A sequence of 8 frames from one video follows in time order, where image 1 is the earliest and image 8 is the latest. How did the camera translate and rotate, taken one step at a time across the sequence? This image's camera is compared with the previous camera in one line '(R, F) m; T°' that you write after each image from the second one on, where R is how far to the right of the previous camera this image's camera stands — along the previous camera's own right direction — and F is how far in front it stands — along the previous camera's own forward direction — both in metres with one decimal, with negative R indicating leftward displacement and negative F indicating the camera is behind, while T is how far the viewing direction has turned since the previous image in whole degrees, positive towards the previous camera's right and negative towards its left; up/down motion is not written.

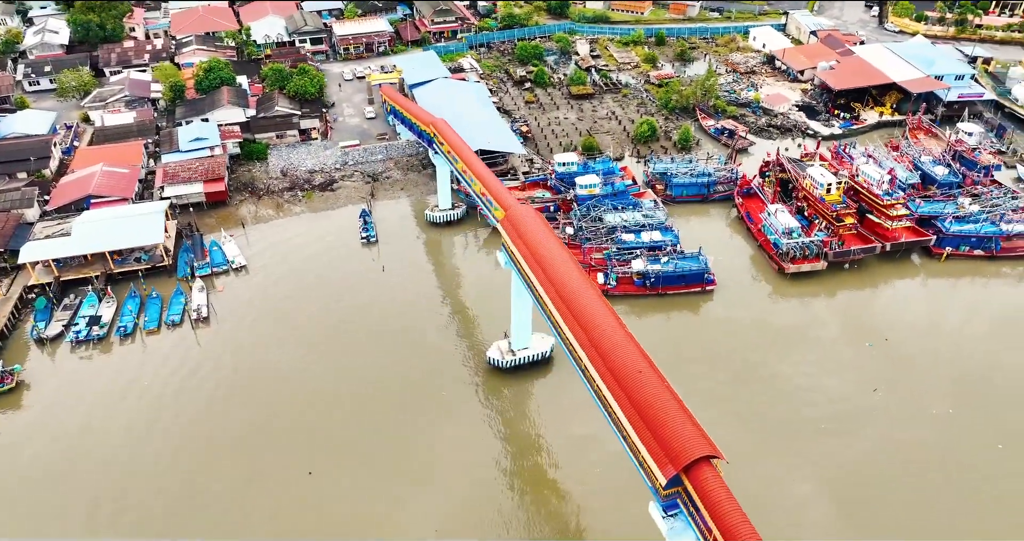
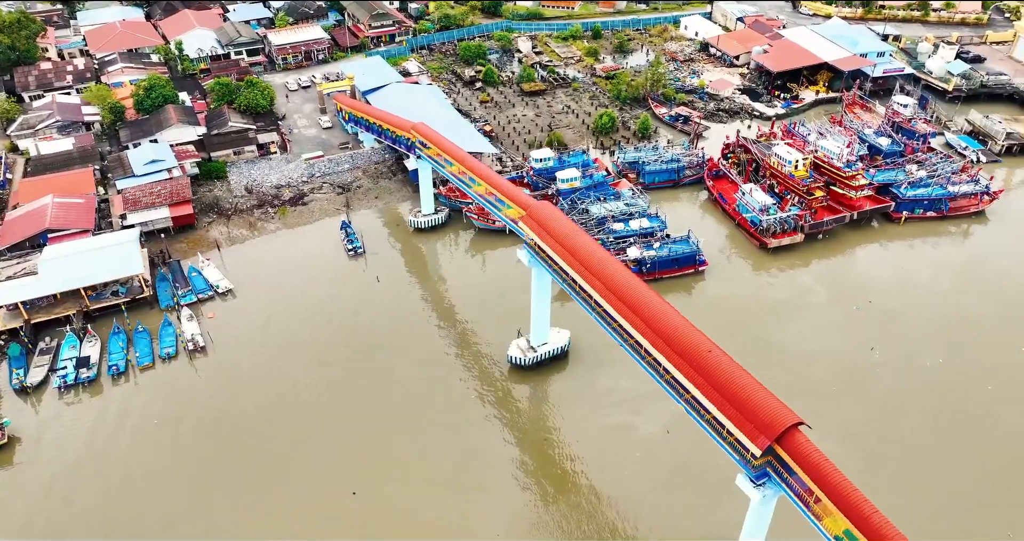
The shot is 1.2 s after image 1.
(-4.9, +0.2) m; +7°
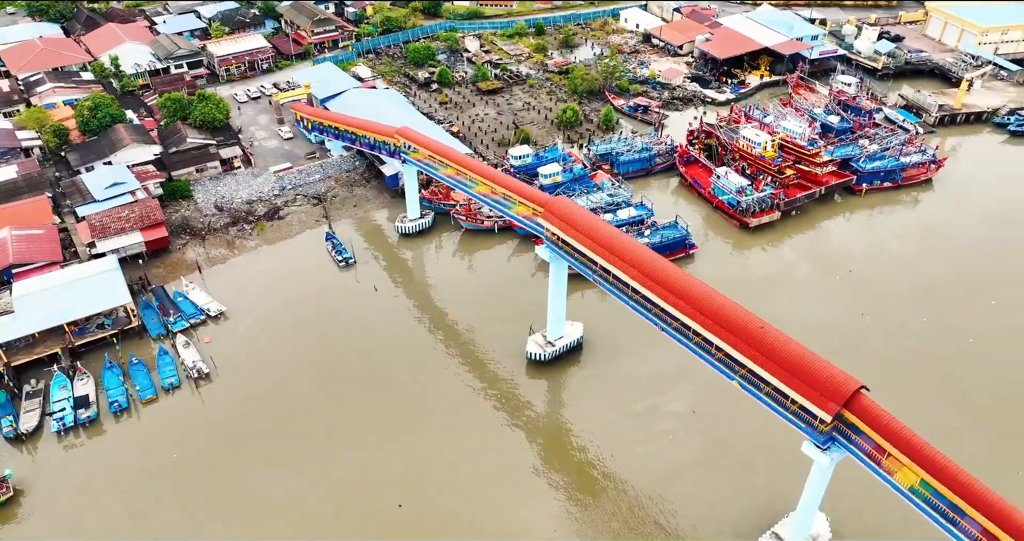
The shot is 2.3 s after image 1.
(-4.5, +0.2) m; +6°
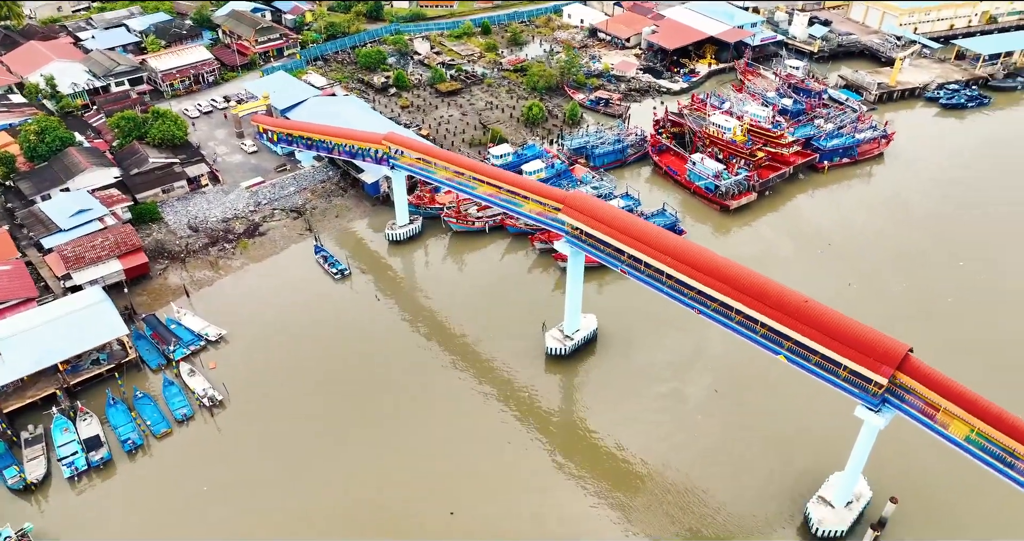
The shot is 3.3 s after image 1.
(-4.5, +0.2) m; +6°
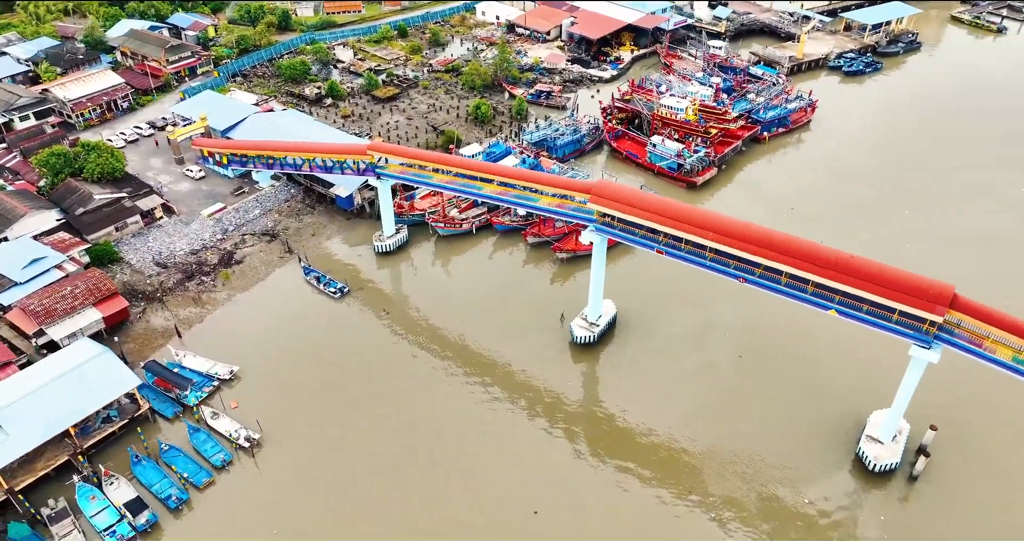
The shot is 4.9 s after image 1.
(-6.9, +0.5) m; +9°
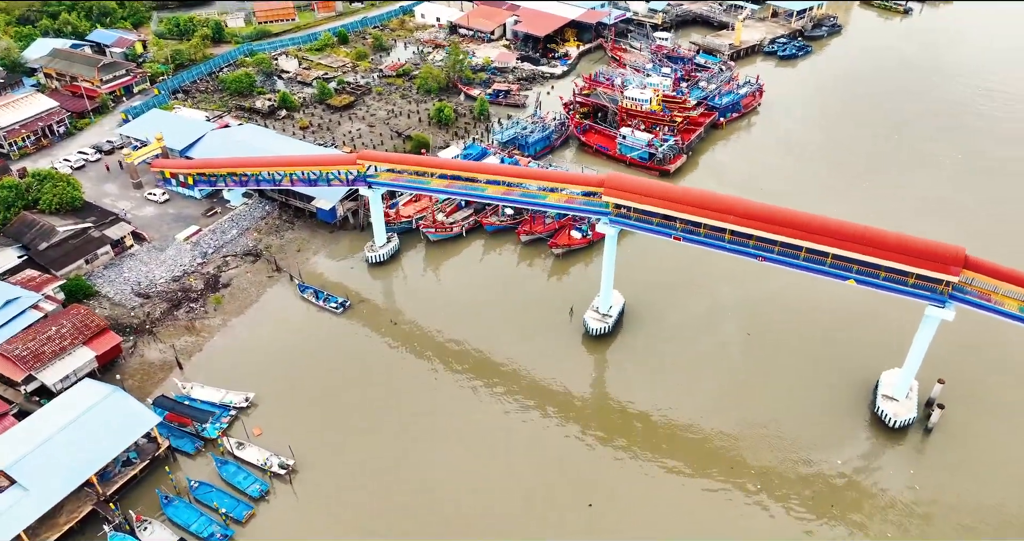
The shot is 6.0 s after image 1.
(-4.7, +0.2) m; +7°
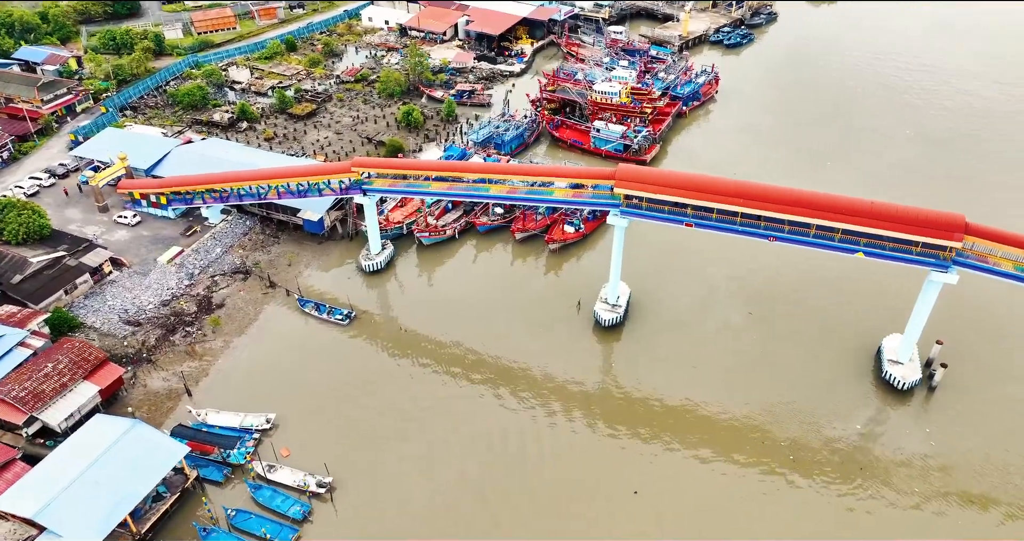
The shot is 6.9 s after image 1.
(-4.1, +0.1) m; +6°
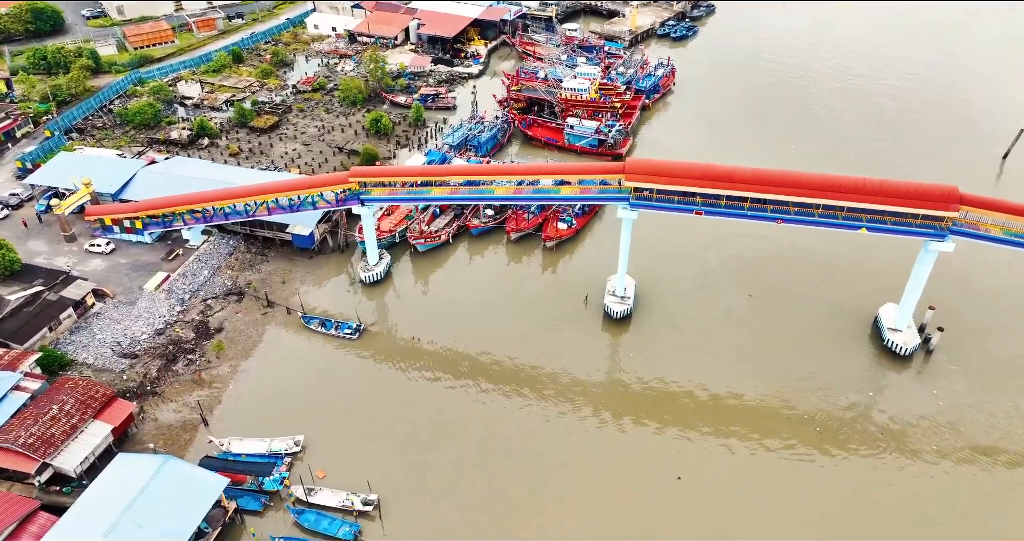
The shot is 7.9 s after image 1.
(-4.3, +0.2) m; +6°
